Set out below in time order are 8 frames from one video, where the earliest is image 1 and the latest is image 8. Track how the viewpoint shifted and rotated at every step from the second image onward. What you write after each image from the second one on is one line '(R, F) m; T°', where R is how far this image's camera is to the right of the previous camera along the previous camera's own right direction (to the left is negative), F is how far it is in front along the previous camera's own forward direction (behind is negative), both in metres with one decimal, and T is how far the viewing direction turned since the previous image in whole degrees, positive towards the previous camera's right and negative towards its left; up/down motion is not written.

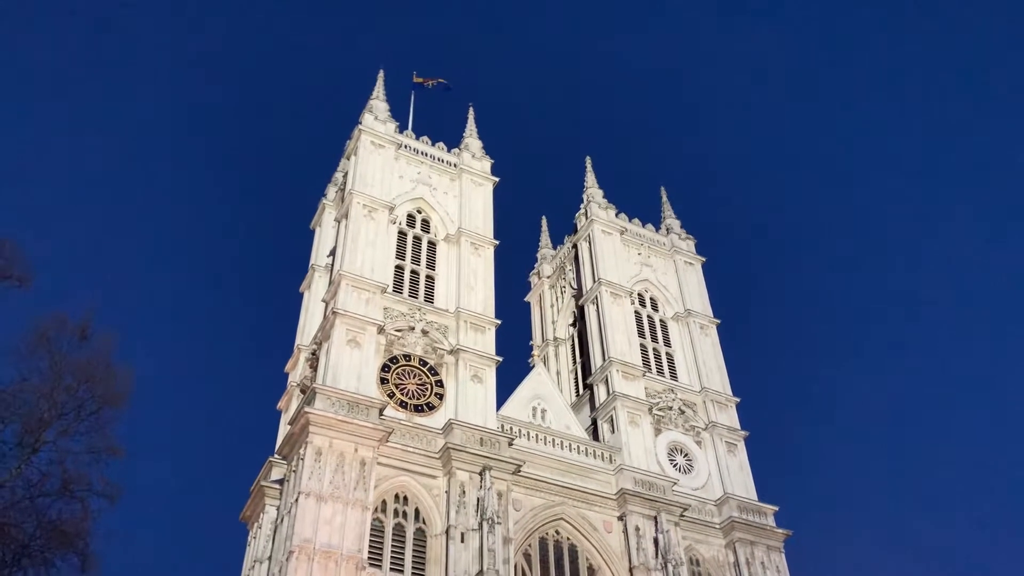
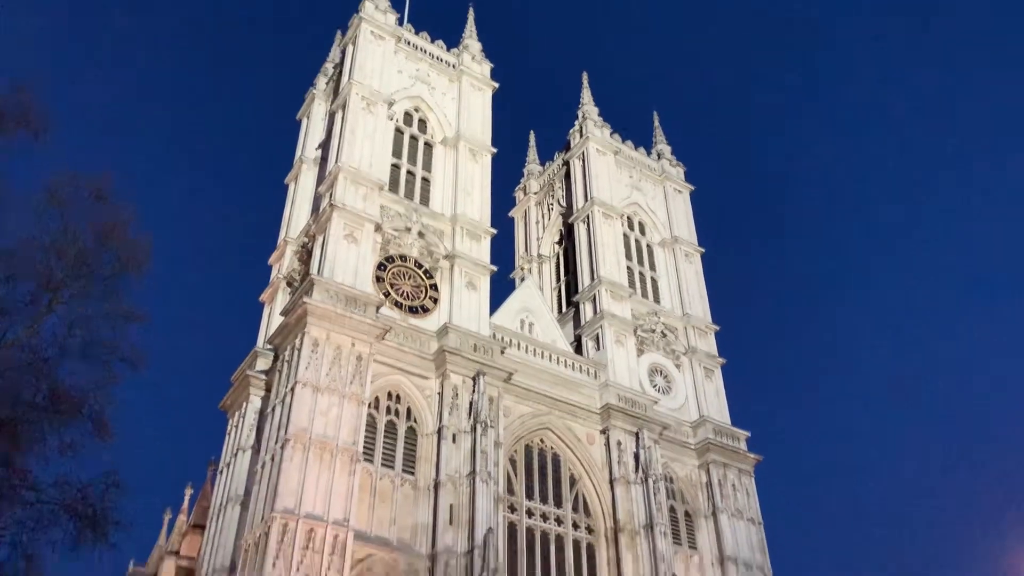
(-1.9, +0.5) m; +4°
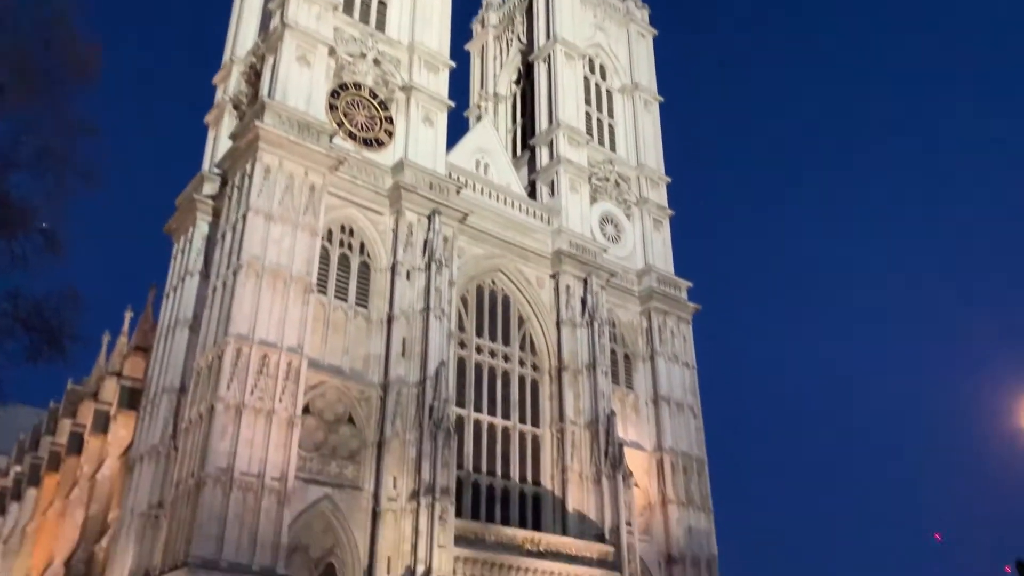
(-0.6, +0.2) m; +5°
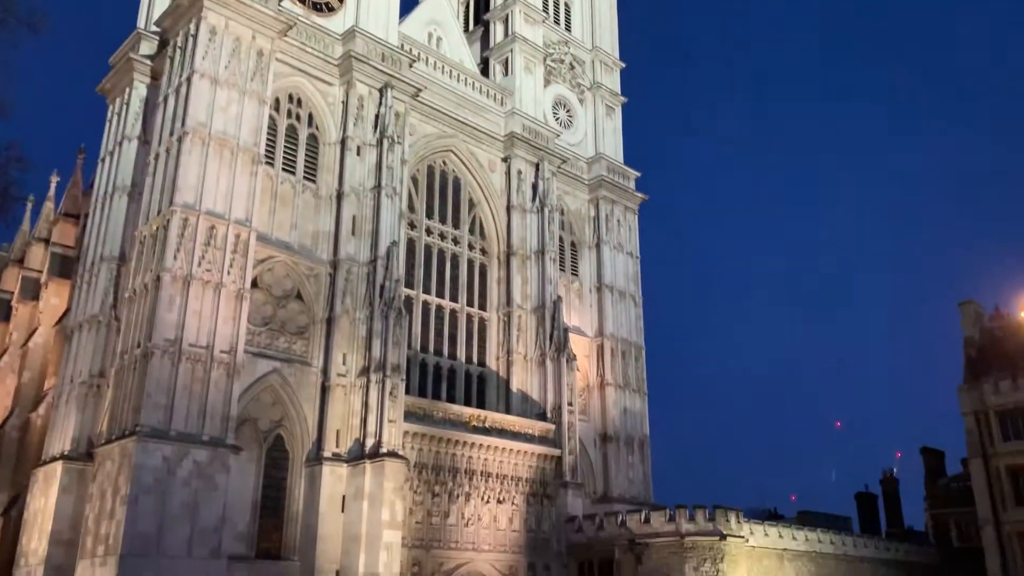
(-0.6, +0.1) m; +5°
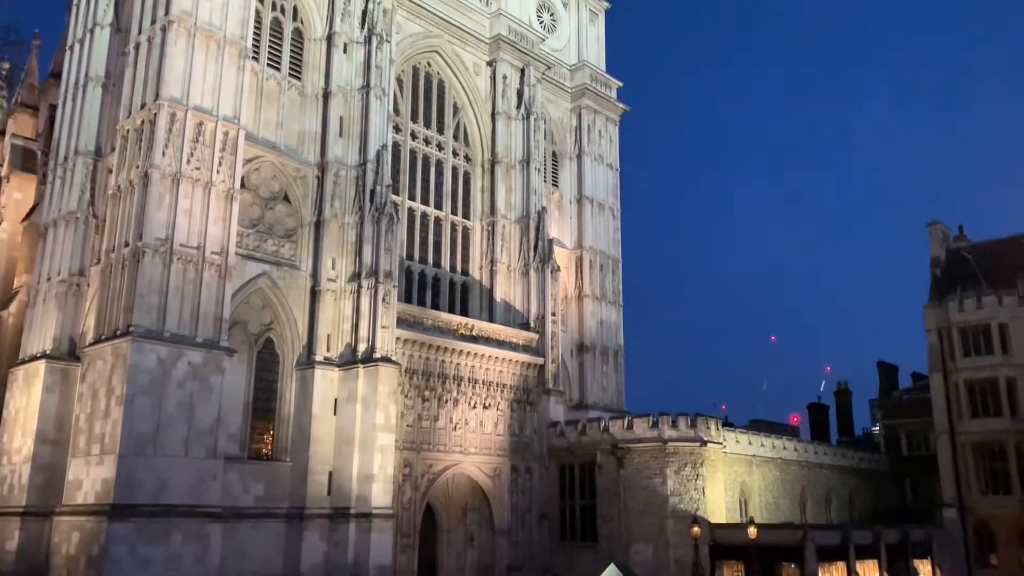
(-1.2, +0.1) m; +4°
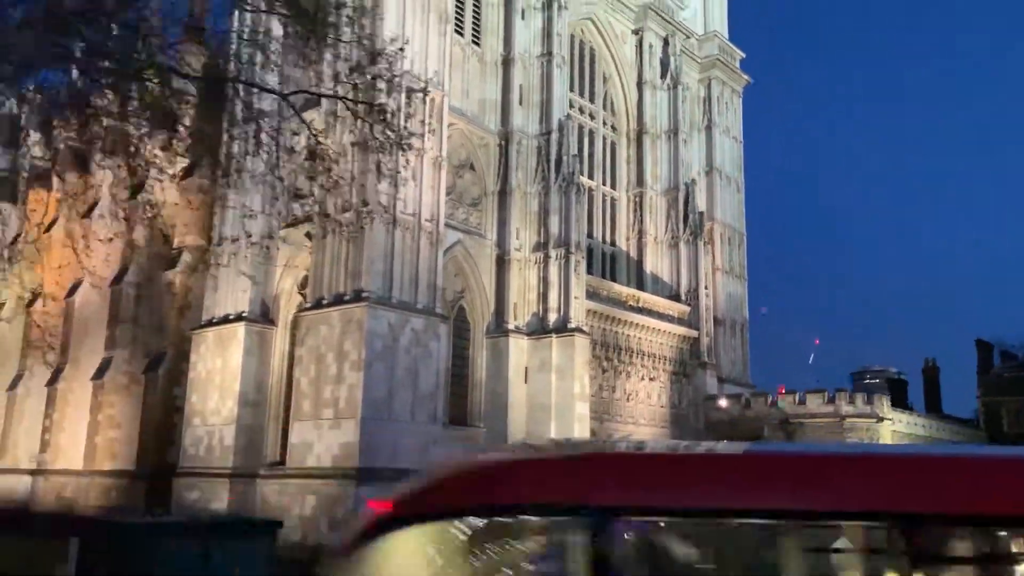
(-5.2, 0.0) m; 0°
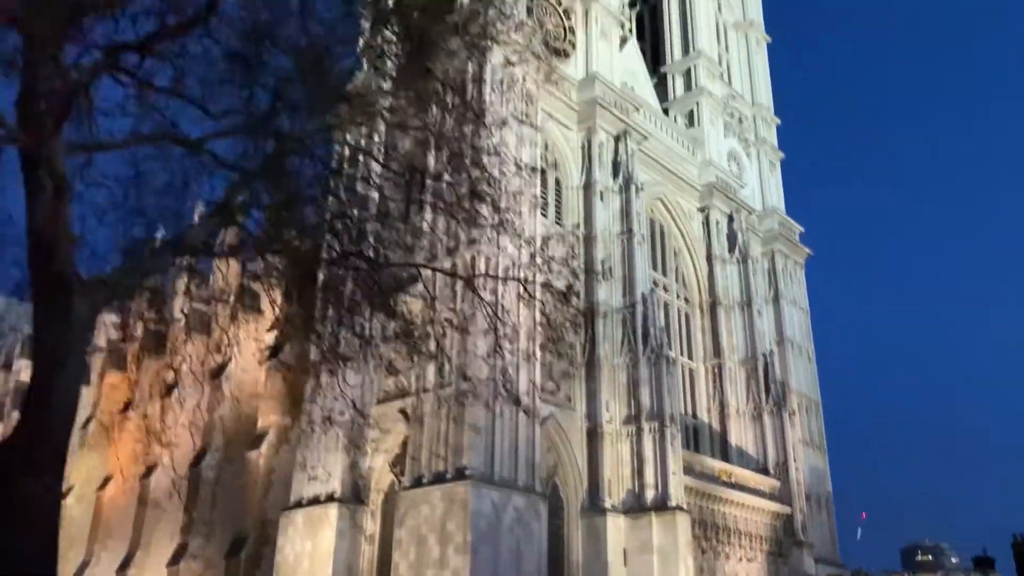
(-1.6, -0.1) m; -2°
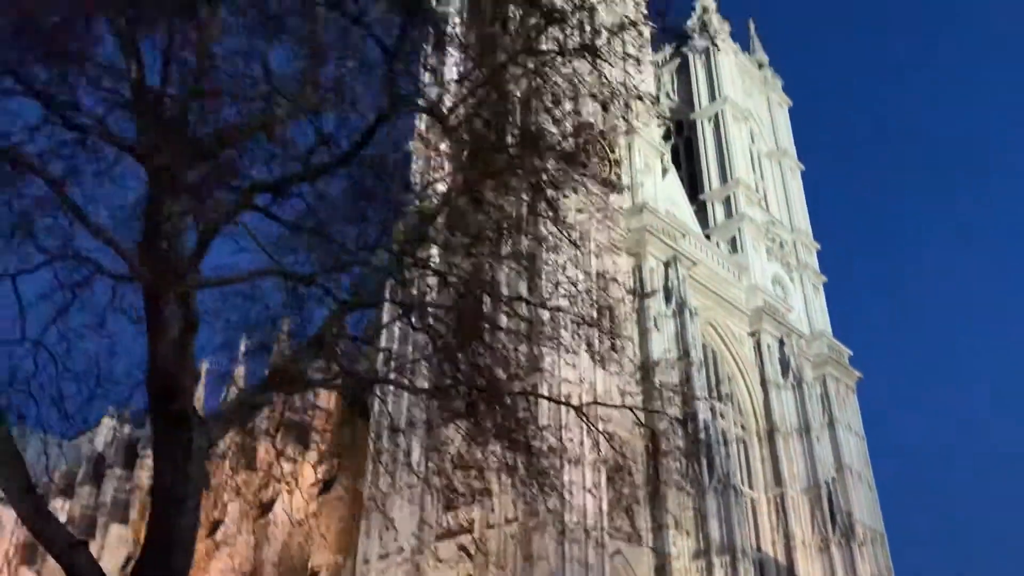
(-1.0, 0.0) m; -1°
